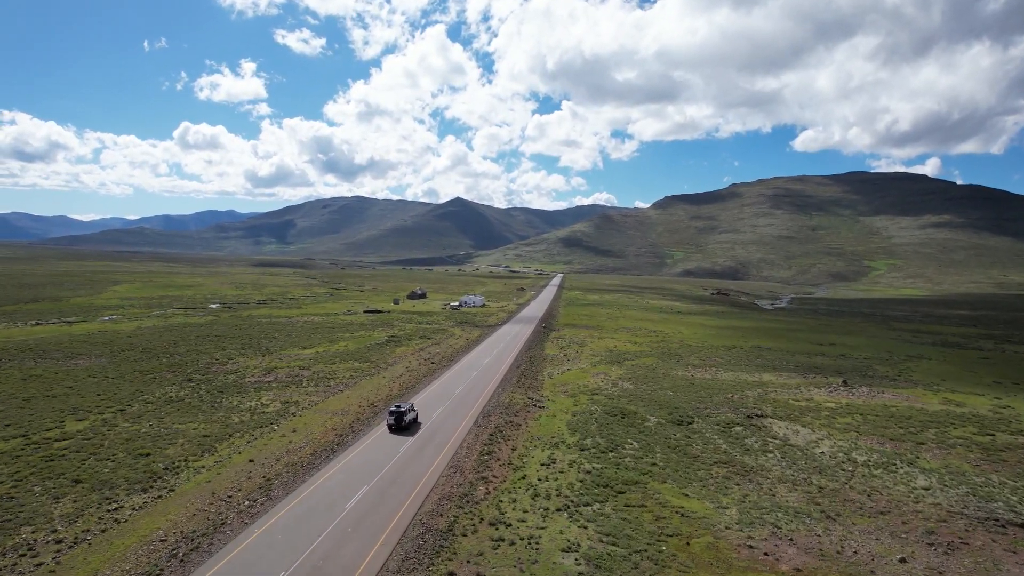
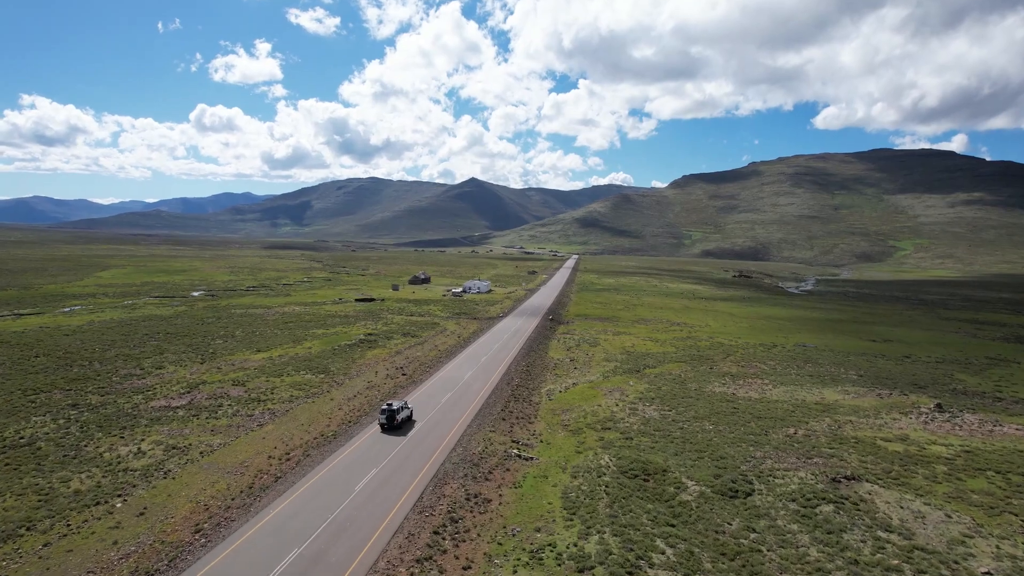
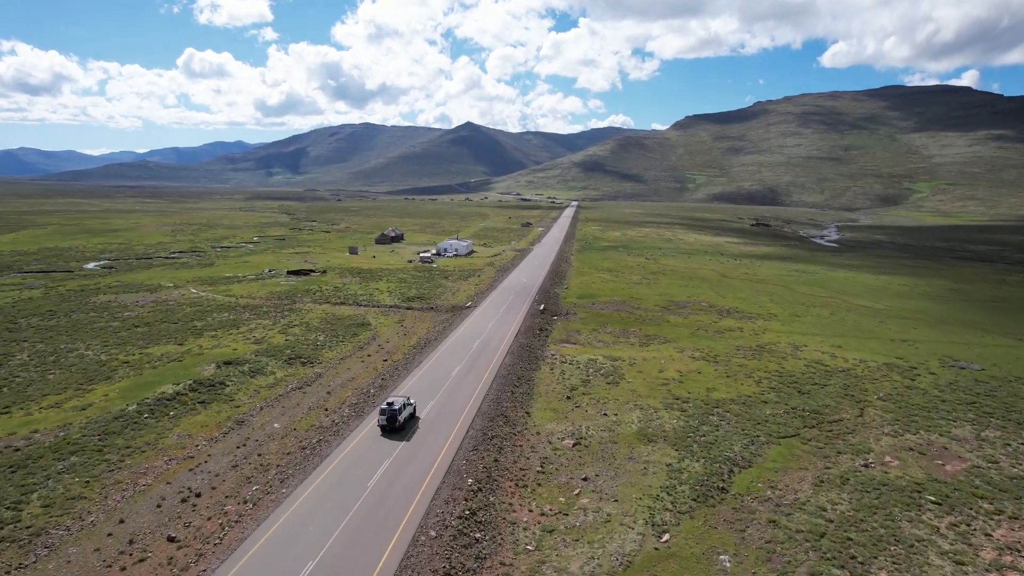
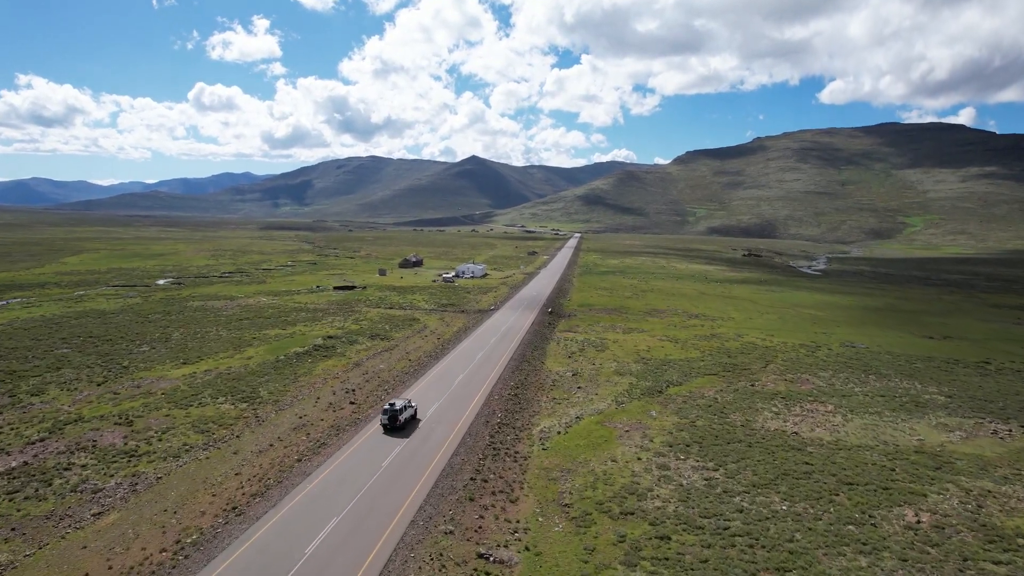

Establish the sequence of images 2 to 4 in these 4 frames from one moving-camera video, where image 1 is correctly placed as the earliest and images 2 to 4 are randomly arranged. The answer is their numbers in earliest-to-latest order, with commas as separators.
2, 4, 3
